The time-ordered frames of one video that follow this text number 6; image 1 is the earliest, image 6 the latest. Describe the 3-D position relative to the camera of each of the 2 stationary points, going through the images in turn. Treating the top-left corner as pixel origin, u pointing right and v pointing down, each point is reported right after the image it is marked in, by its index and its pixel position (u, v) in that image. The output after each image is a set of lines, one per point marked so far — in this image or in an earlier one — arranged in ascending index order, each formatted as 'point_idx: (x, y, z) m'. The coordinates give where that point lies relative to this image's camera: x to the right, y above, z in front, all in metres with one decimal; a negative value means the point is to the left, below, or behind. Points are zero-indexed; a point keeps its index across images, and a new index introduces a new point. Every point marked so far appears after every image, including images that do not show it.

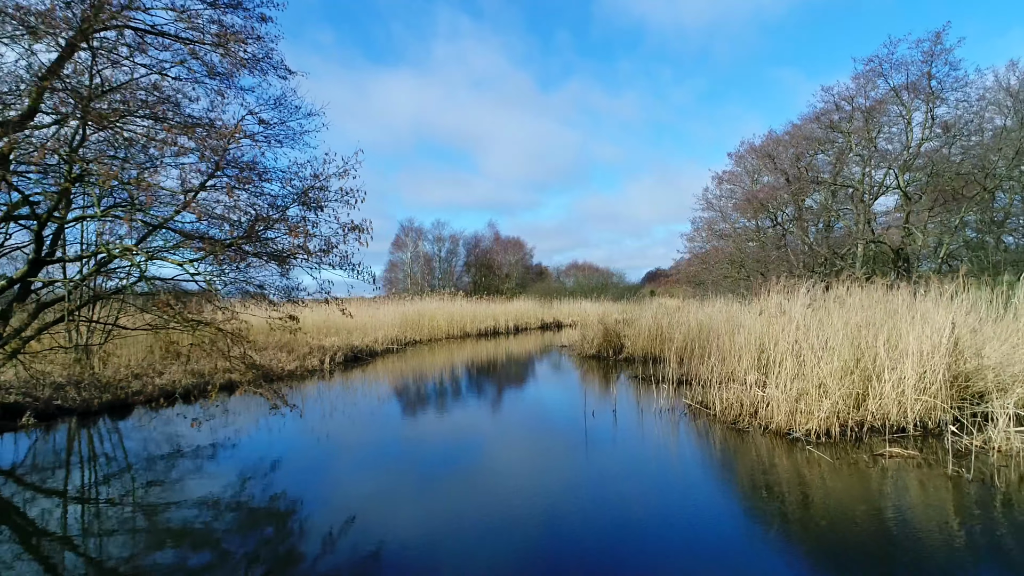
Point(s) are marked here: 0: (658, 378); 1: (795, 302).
0: (+2.7, -1.7, +8.4) m
1: (+4.3, -0.2, +7.0) m
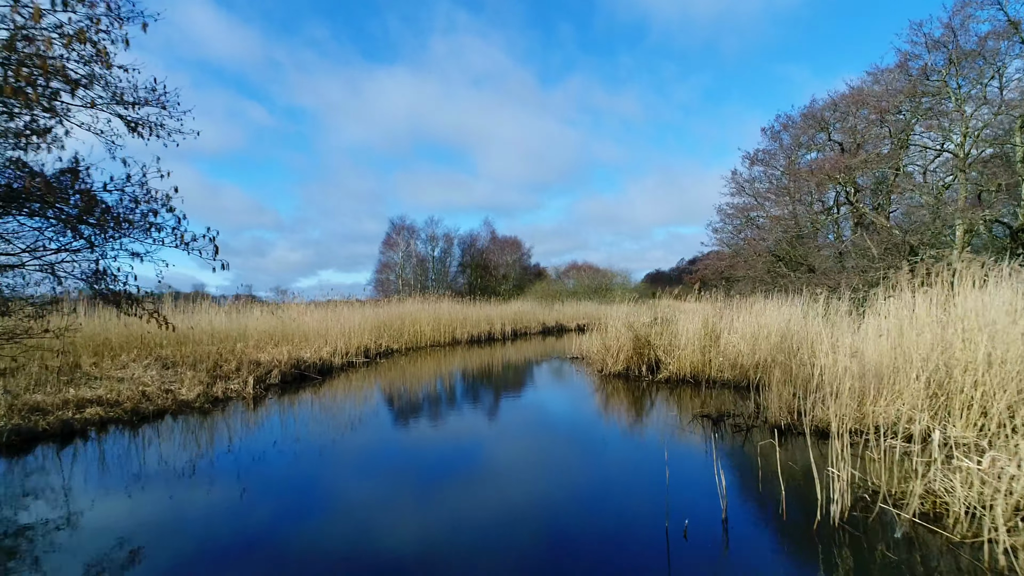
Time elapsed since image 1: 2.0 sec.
0: (+2.7, -1.6, +6.0) m
1: (+4.3, -0.1, +4.7) m
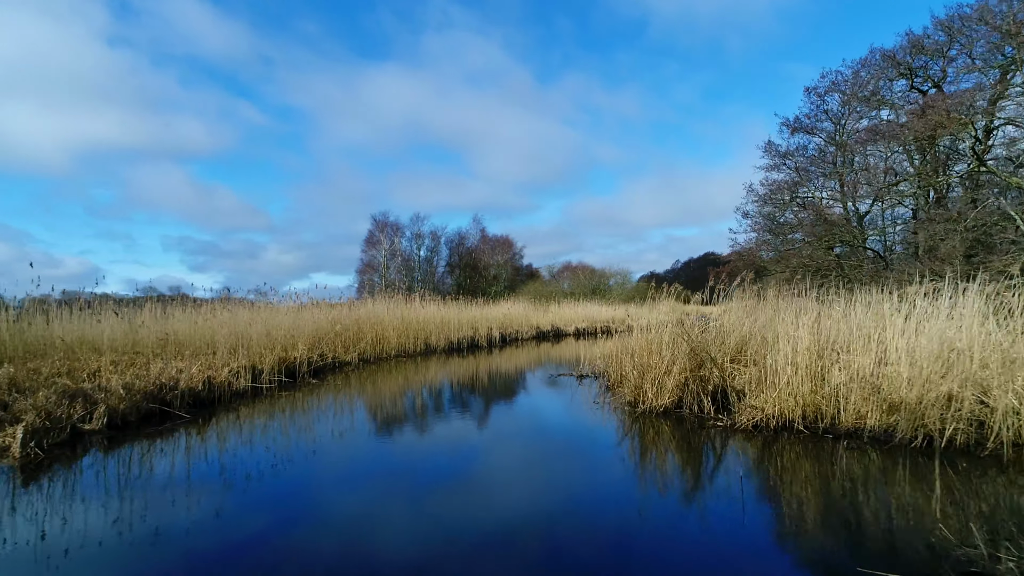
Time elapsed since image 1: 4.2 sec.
0: (+2.5, -1.4, +3.5) m
1: (+4.2, +0.1, +2.2) m
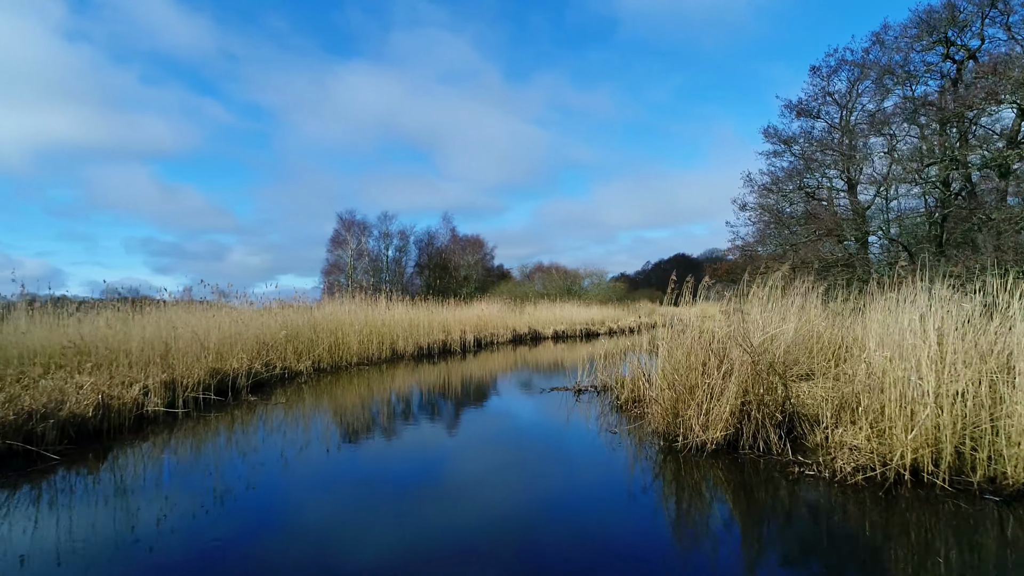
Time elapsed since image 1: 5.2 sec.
0: (+2.5, -1.4, +2.4) m
1: (+4.2, +0.1, +1.3) m
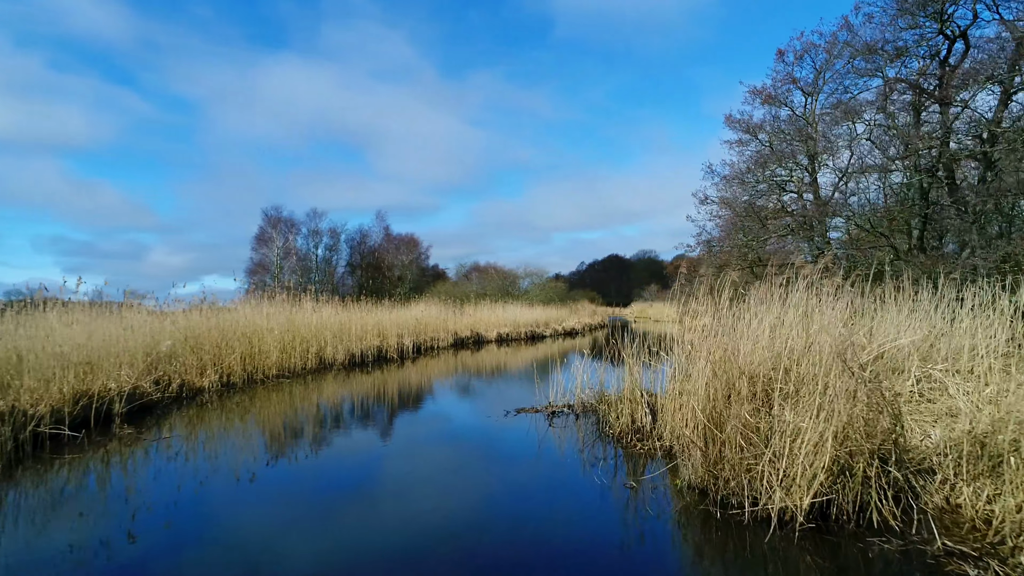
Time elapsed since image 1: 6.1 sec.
0: (+2.5, -1.3, +1.6) m
1: (+4.4, +0.2, +0.7) m
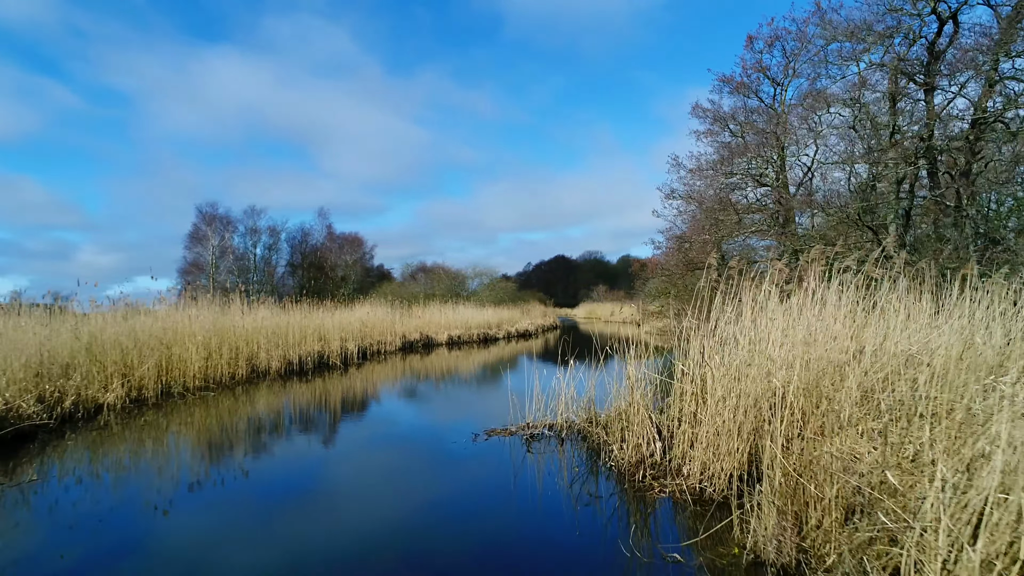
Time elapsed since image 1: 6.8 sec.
0: (+2.6, -1.3, +1.1) m
1: (+4.5, +0.2, +0.4) m
